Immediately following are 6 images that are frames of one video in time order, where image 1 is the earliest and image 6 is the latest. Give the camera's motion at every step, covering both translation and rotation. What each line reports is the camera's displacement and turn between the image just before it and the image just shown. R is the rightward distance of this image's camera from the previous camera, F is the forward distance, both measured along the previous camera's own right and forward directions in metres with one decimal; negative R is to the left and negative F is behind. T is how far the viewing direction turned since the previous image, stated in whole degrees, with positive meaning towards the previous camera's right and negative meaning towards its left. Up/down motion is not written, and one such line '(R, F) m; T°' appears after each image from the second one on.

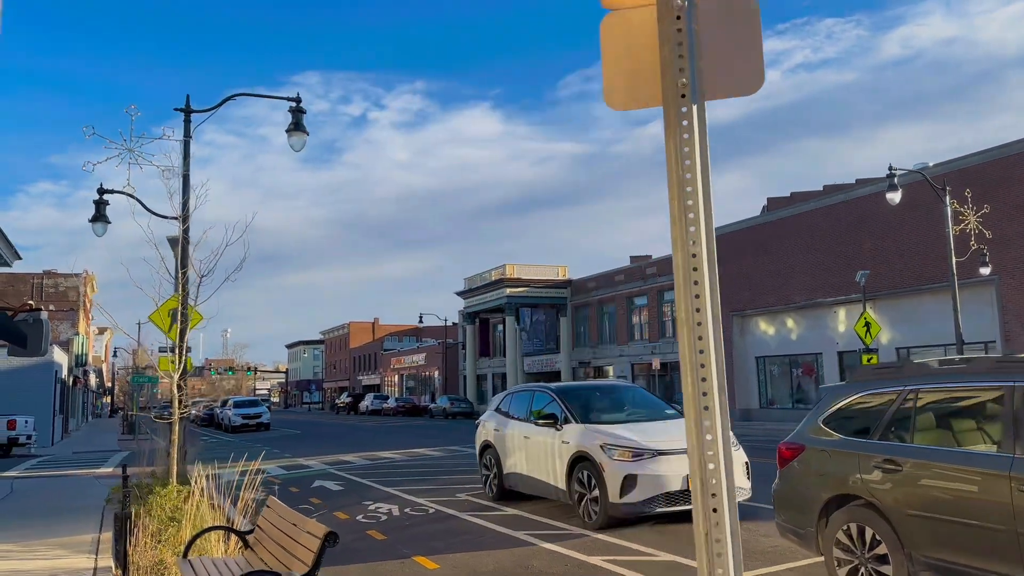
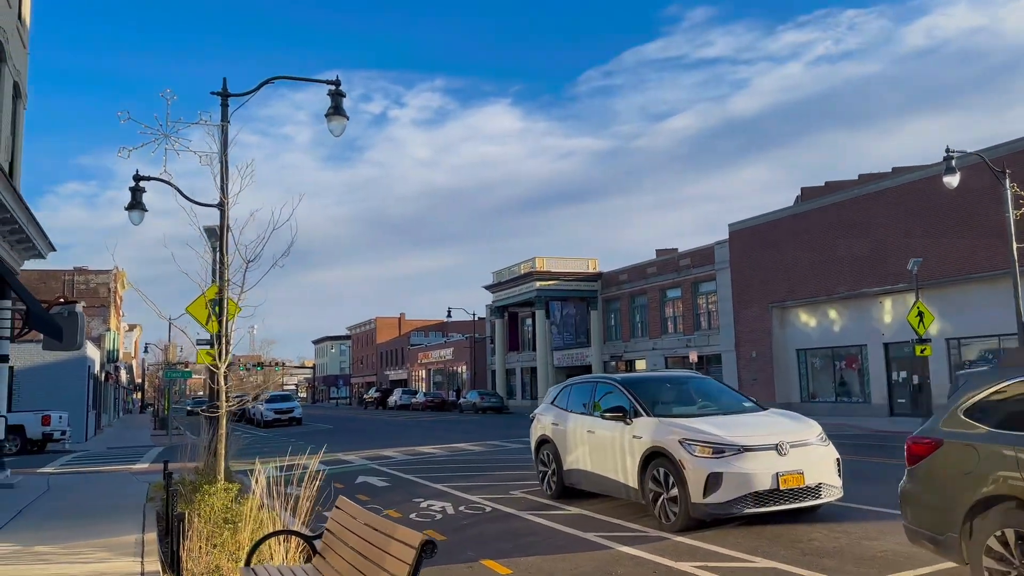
(-0.5, +0.6) m; -2°
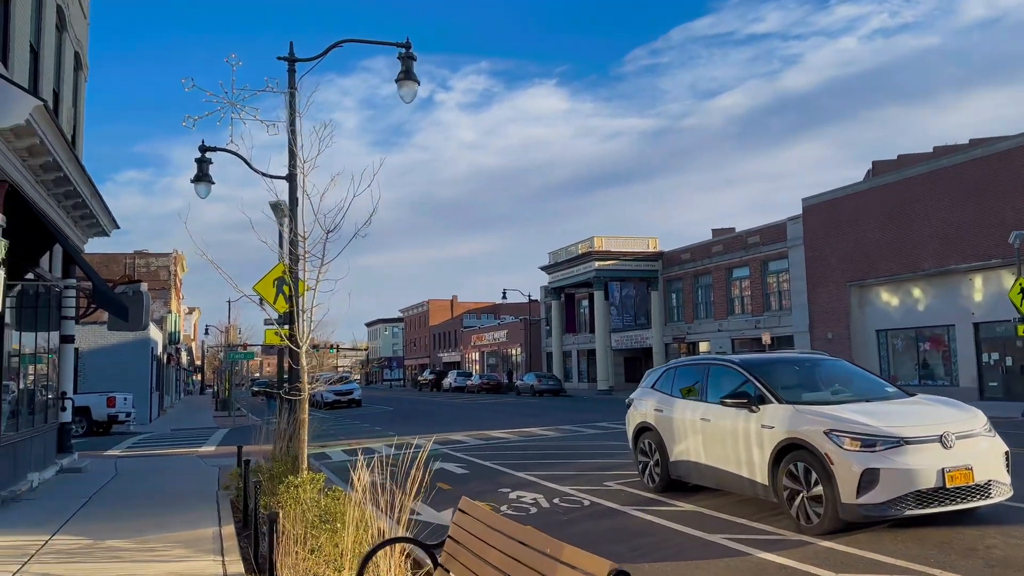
(-0.6, +0.9) m; -3°
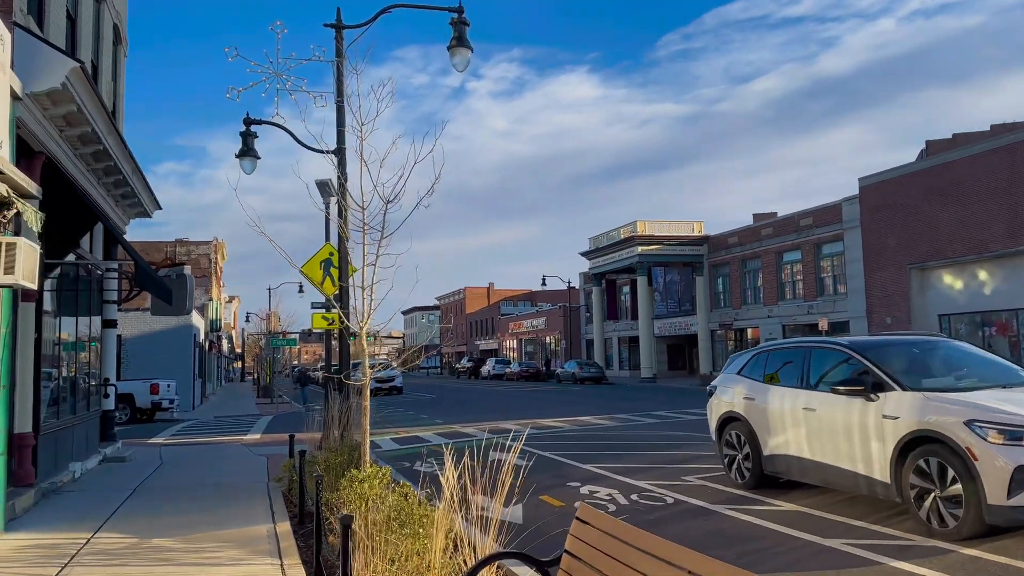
(-0.4, +0.8) m; -2°
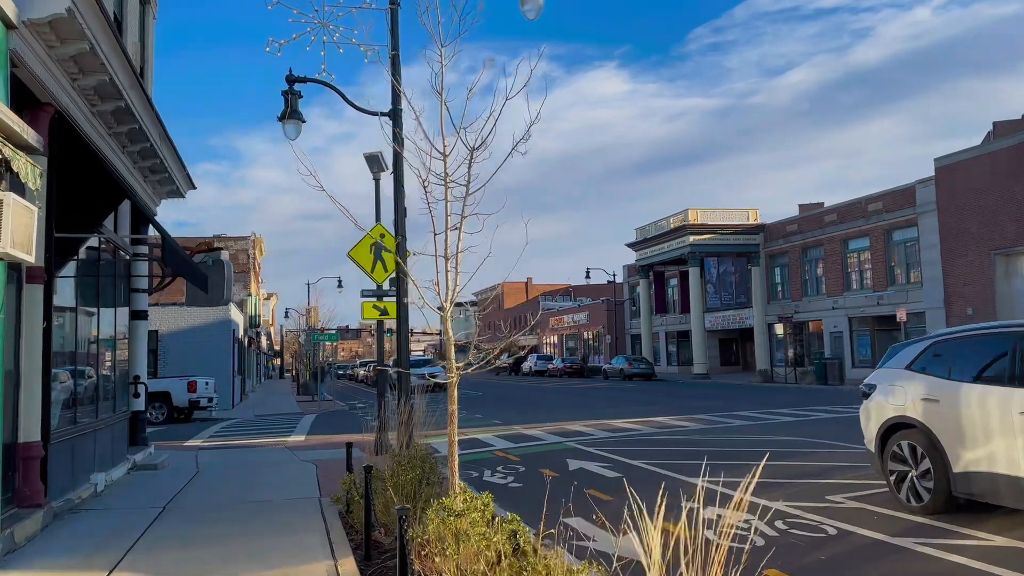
(-0.7, +1.7) m; -2°
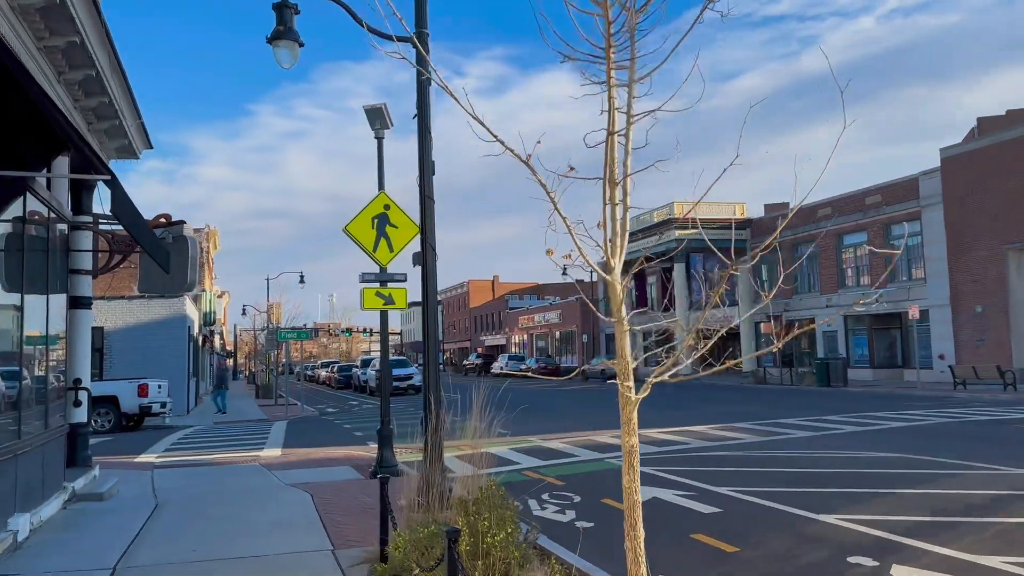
(-1.1, +2.3) m; +3°
